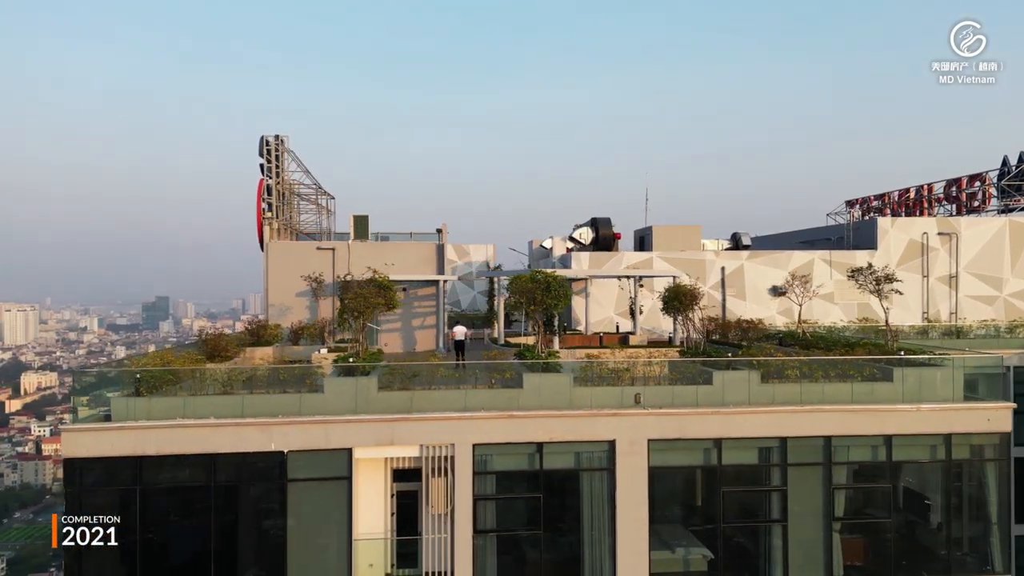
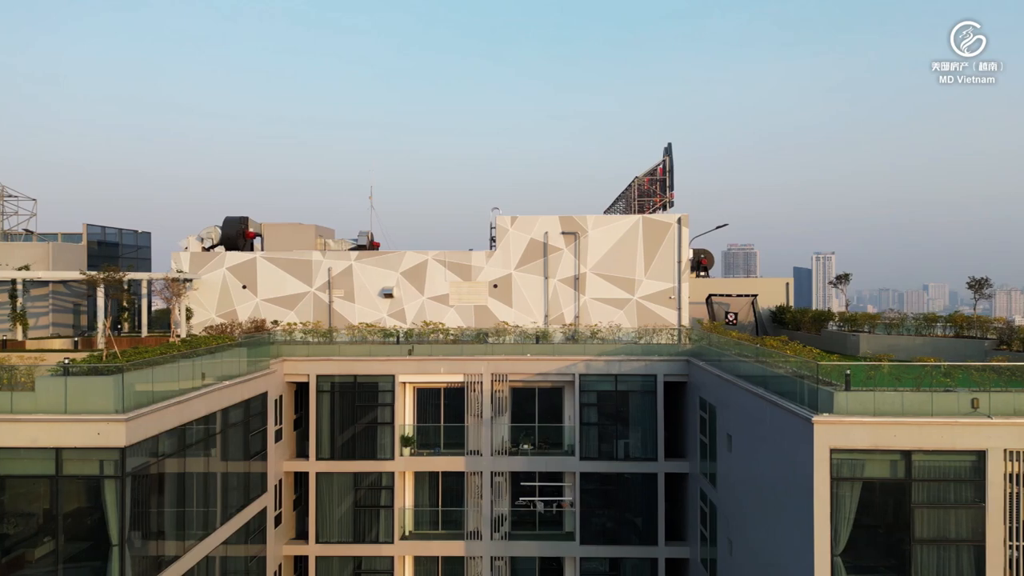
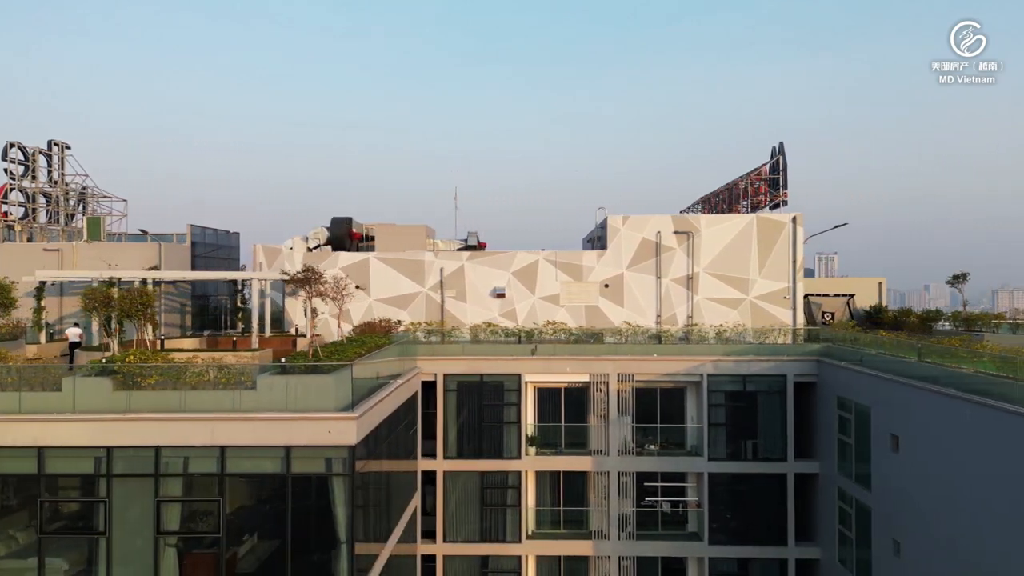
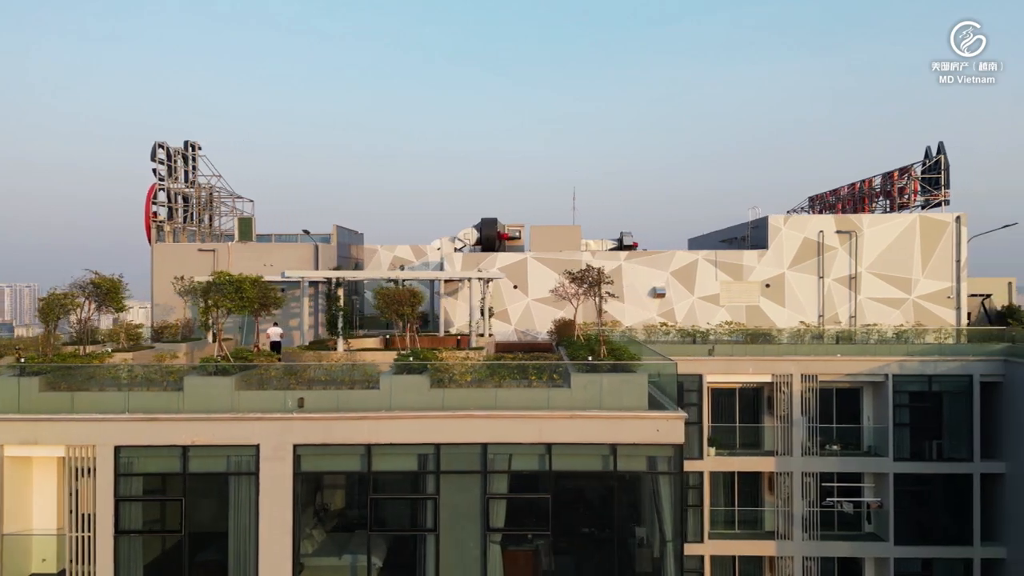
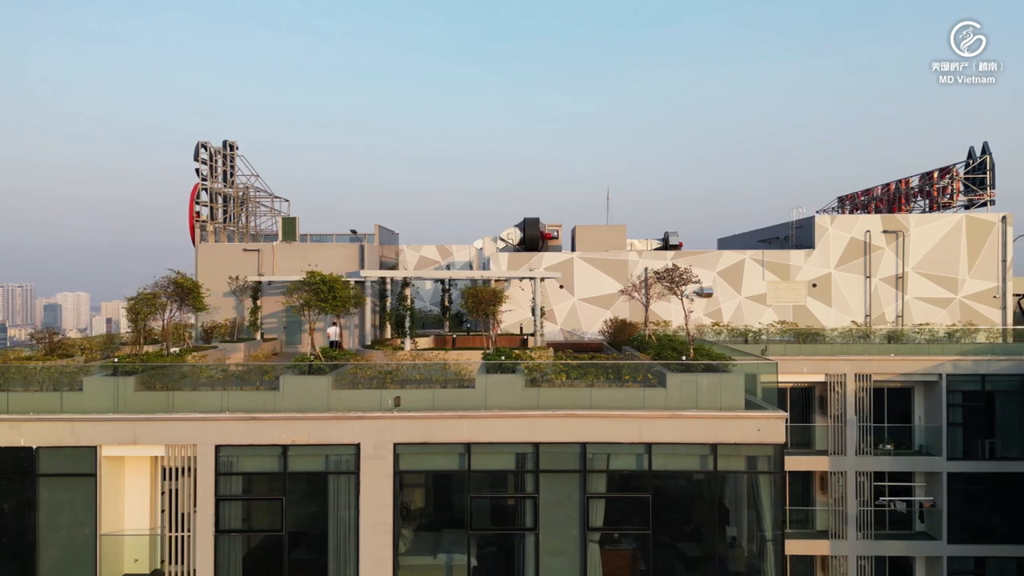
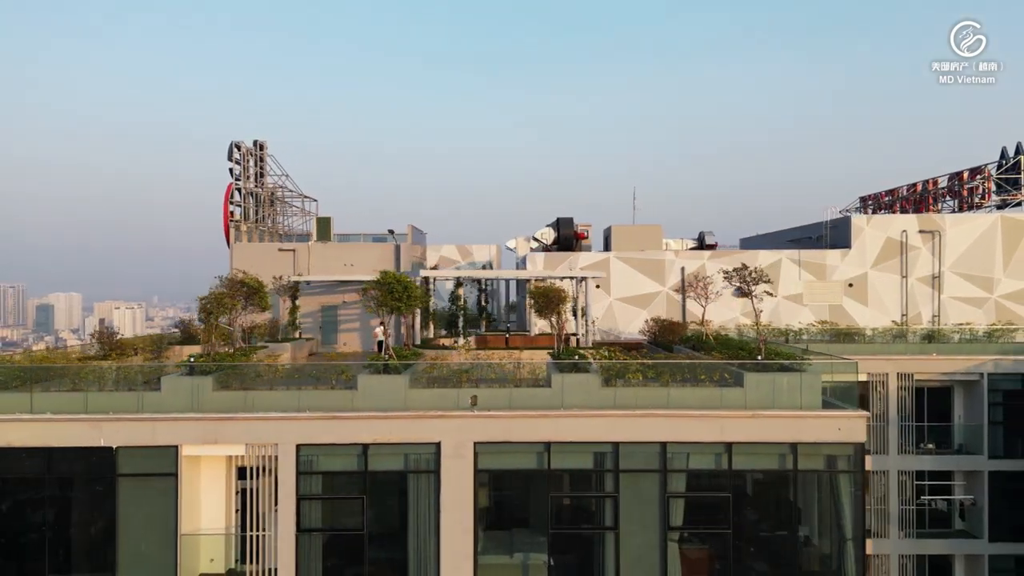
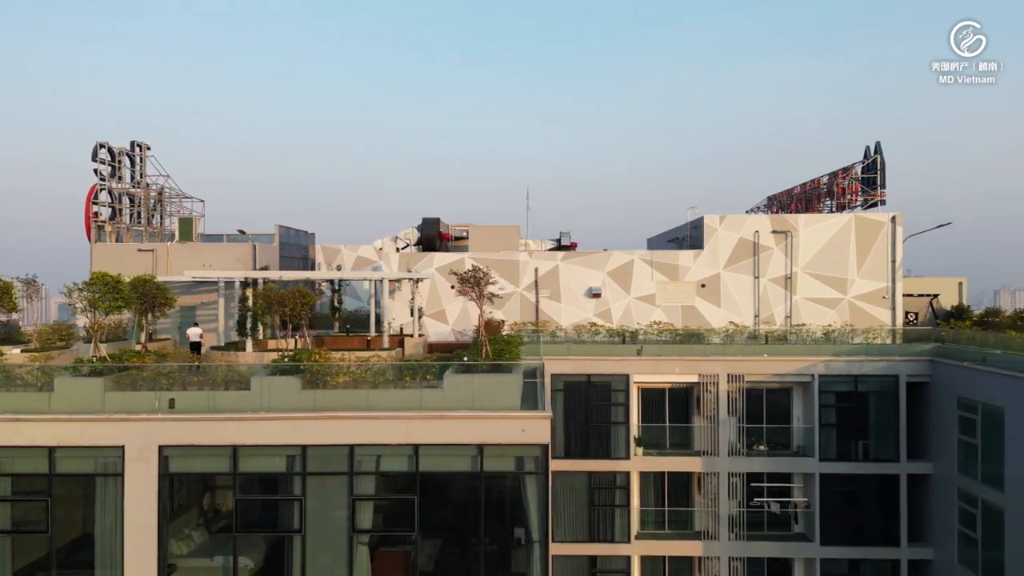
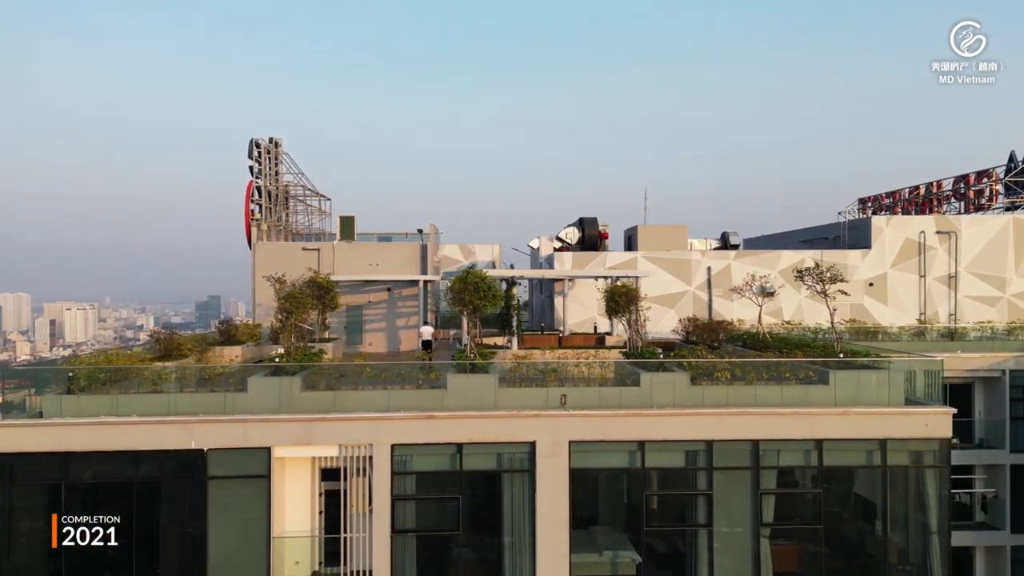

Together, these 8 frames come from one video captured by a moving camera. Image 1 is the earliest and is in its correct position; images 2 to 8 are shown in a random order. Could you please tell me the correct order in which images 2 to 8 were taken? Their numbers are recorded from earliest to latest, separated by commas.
8, 6, 5, 4, 7, 3, 2
